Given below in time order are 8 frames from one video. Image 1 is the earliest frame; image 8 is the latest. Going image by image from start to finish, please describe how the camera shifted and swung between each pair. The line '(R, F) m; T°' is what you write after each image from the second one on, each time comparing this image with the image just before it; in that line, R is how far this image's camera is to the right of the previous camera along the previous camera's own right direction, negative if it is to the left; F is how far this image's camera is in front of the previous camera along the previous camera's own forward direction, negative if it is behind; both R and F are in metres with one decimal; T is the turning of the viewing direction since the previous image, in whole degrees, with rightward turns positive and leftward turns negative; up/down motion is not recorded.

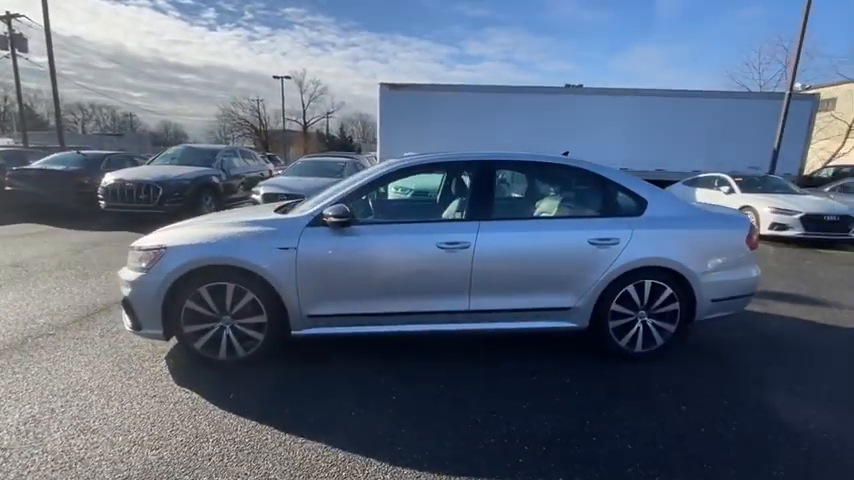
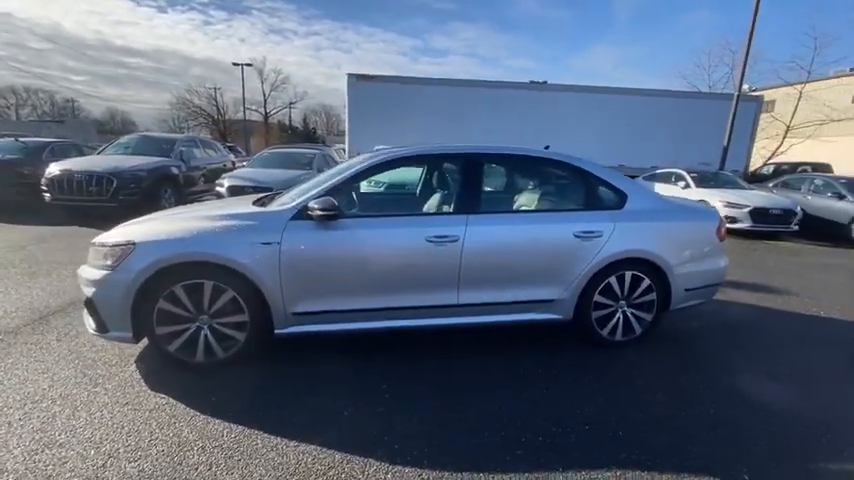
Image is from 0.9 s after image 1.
(-0.2, +0.1) m; +5°
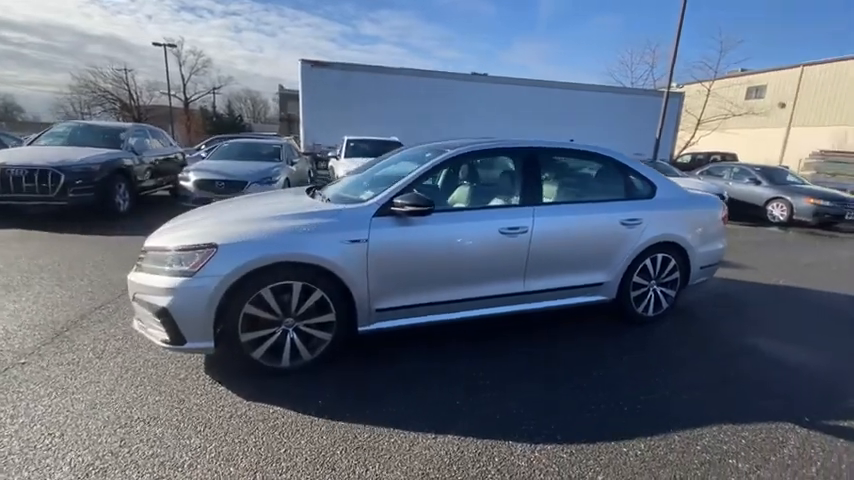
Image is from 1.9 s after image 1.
(-1.1, 0.0) m; +9°
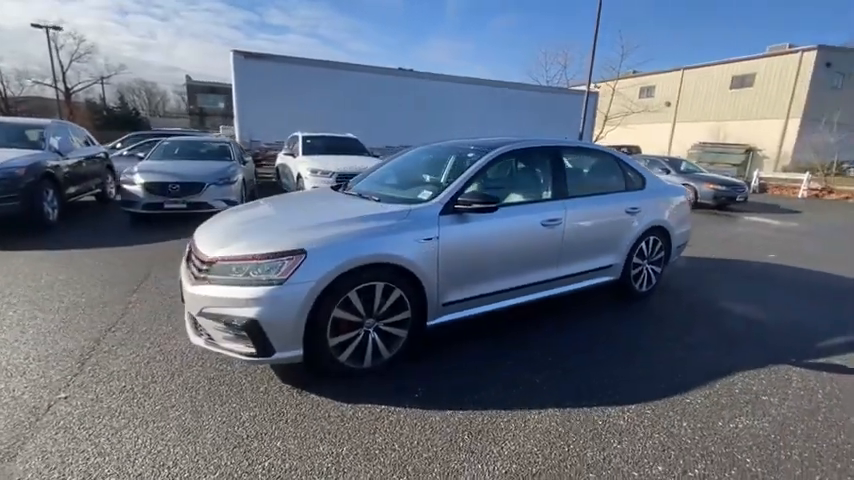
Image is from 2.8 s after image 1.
(-1.0, 0.0) m; +11°
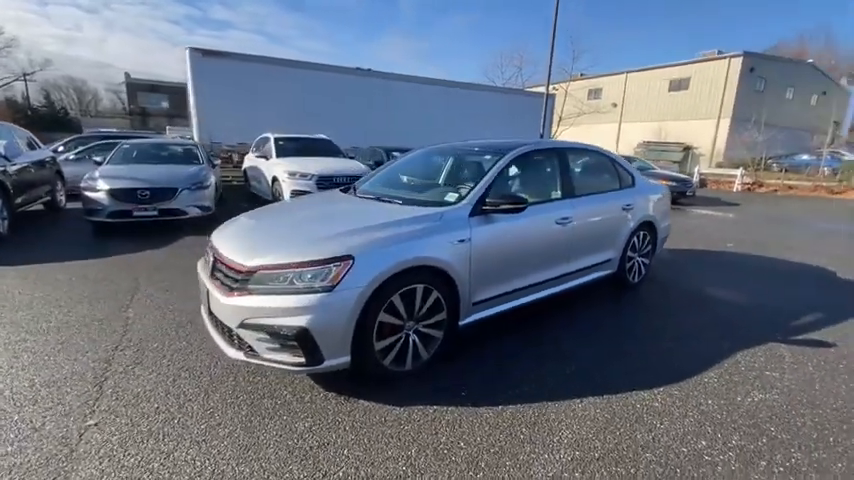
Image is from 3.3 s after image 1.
(-0.5, 0.0) m; +6°
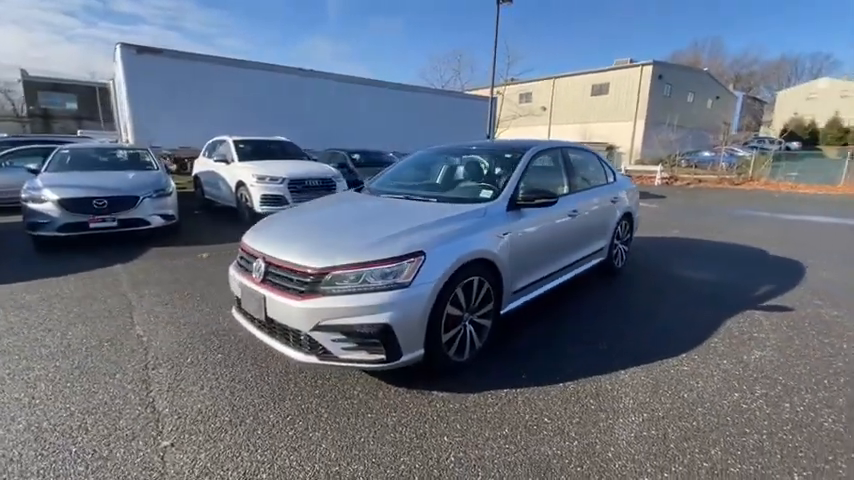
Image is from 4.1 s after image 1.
(-0.8, -0.1) m; +9°
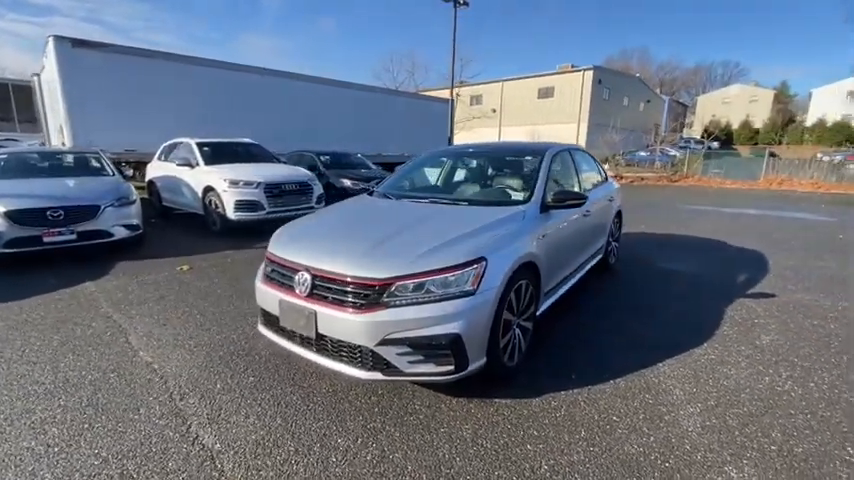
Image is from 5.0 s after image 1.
(-0.7, +0.1) m; +7°
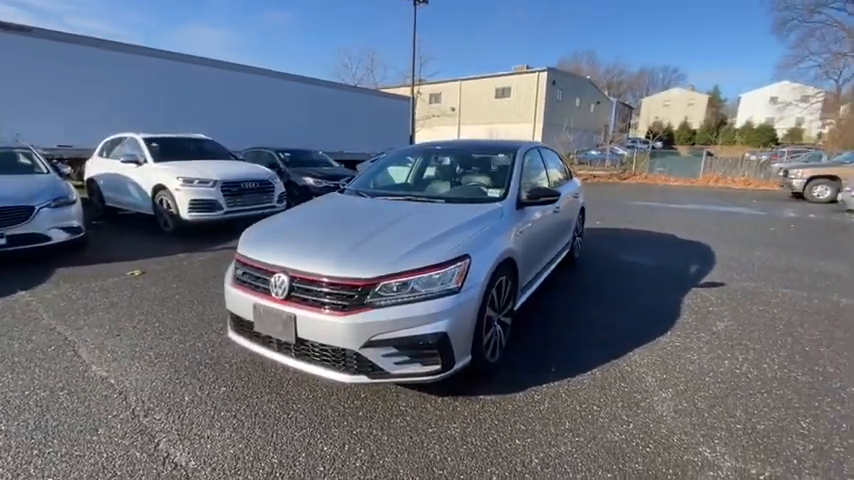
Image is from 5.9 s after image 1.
(-0.1, 0.0) m; +6°
